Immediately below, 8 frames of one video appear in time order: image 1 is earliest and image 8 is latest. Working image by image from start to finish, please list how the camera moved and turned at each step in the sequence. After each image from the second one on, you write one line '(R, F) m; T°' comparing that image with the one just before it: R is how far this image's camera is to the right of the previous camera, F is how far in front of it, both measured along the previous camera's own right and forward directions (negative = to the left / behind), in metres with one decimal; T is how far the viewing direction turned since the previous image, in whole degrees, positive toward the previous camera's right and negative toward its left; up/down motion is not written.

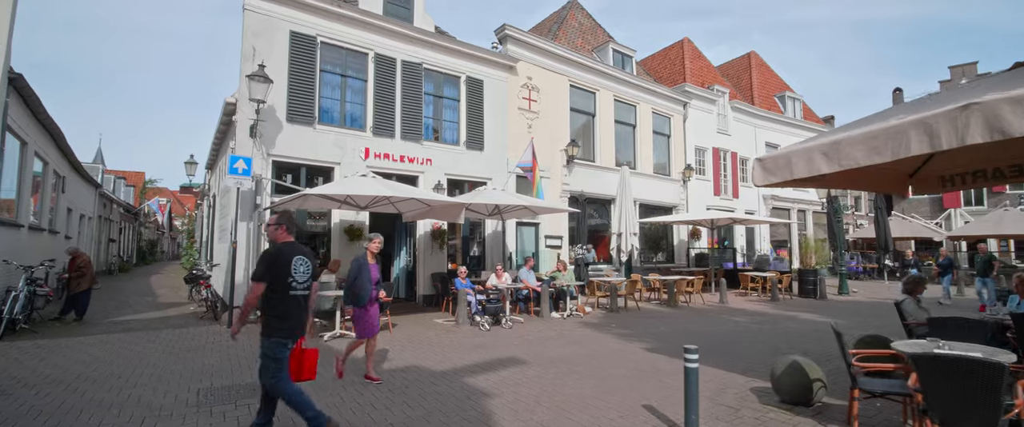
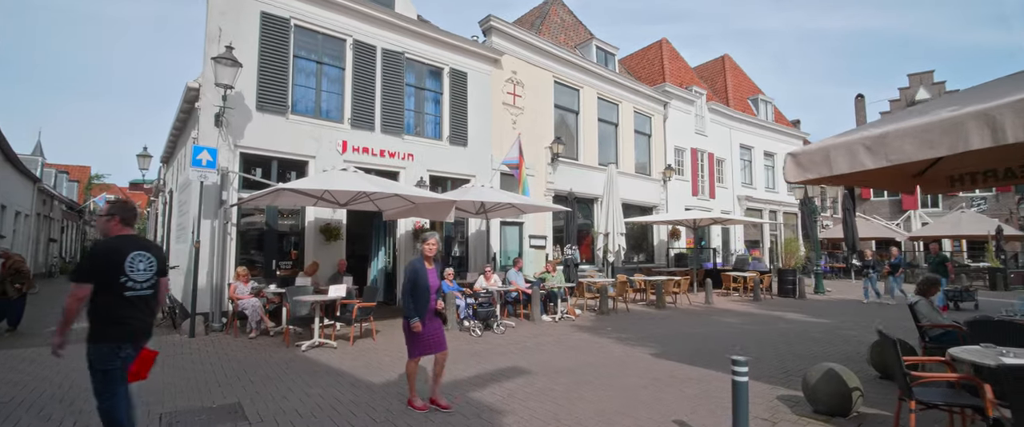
(-0.5, +0.5) m; +4°
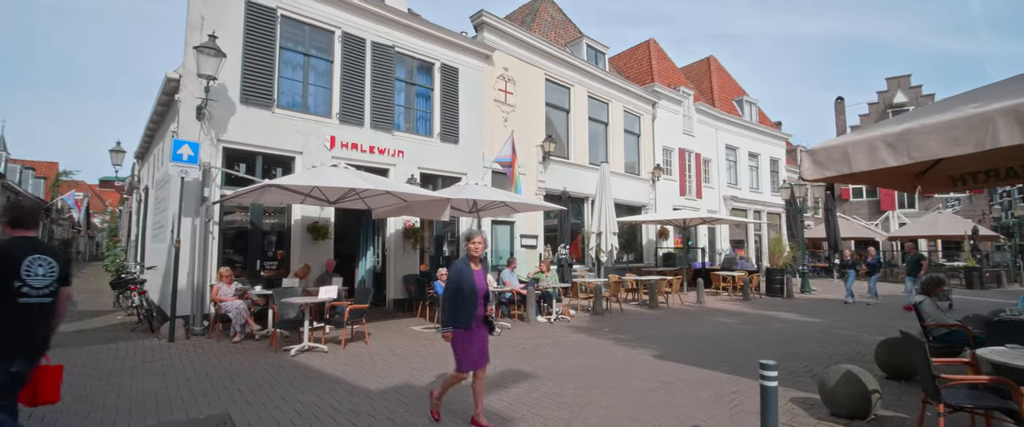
(-0.3, +0.2) m; +2°
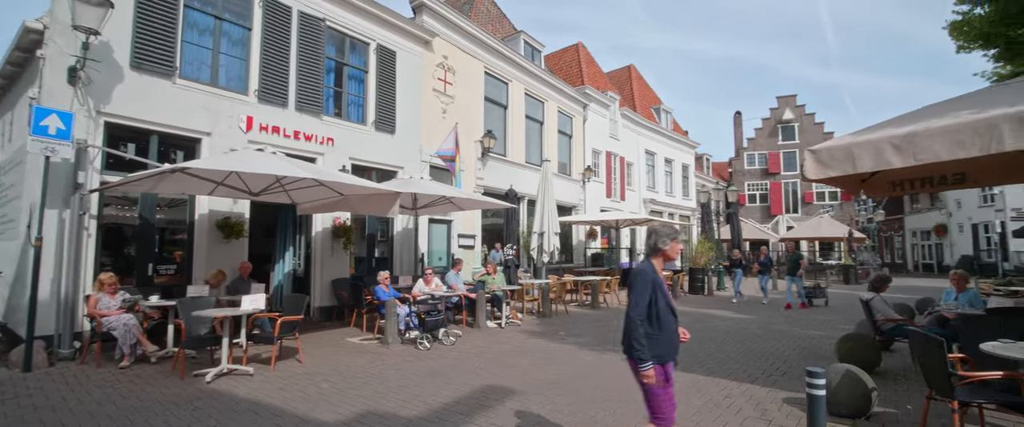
(-0.8, +0.8) m; +11°
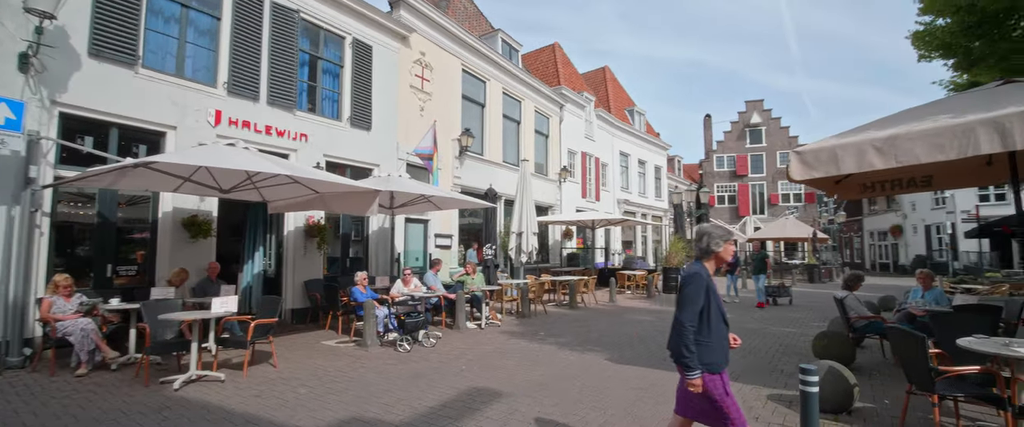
(-0.2, +0.1) m; +3°
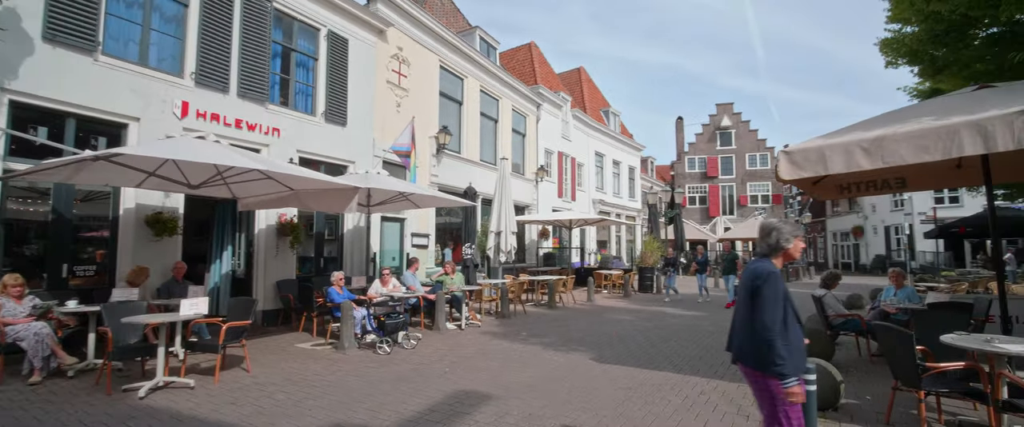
(-0.2, +0.1) m; +3°
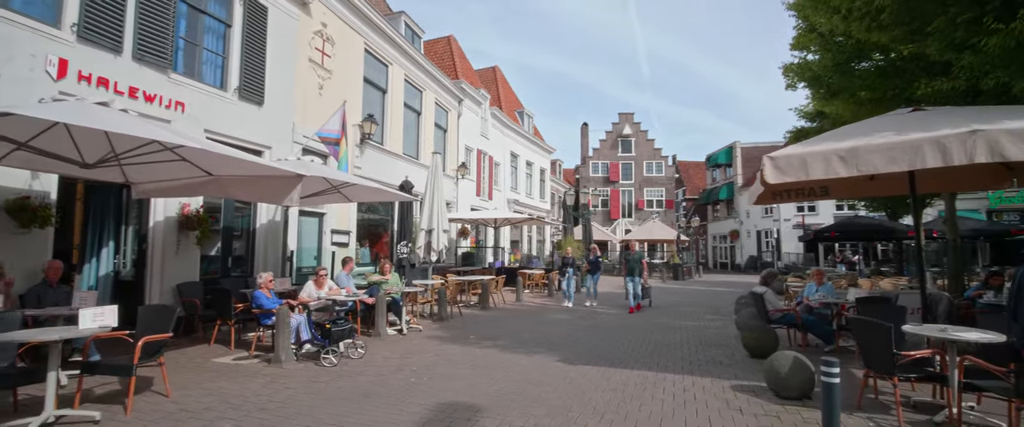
(-1.0, +0.5) m; +13°
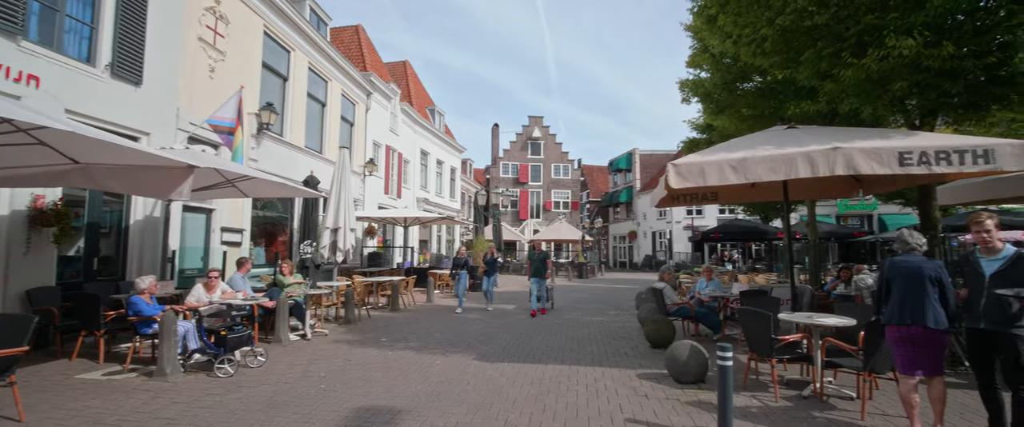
(-0.1, 0.0) m; +11°
